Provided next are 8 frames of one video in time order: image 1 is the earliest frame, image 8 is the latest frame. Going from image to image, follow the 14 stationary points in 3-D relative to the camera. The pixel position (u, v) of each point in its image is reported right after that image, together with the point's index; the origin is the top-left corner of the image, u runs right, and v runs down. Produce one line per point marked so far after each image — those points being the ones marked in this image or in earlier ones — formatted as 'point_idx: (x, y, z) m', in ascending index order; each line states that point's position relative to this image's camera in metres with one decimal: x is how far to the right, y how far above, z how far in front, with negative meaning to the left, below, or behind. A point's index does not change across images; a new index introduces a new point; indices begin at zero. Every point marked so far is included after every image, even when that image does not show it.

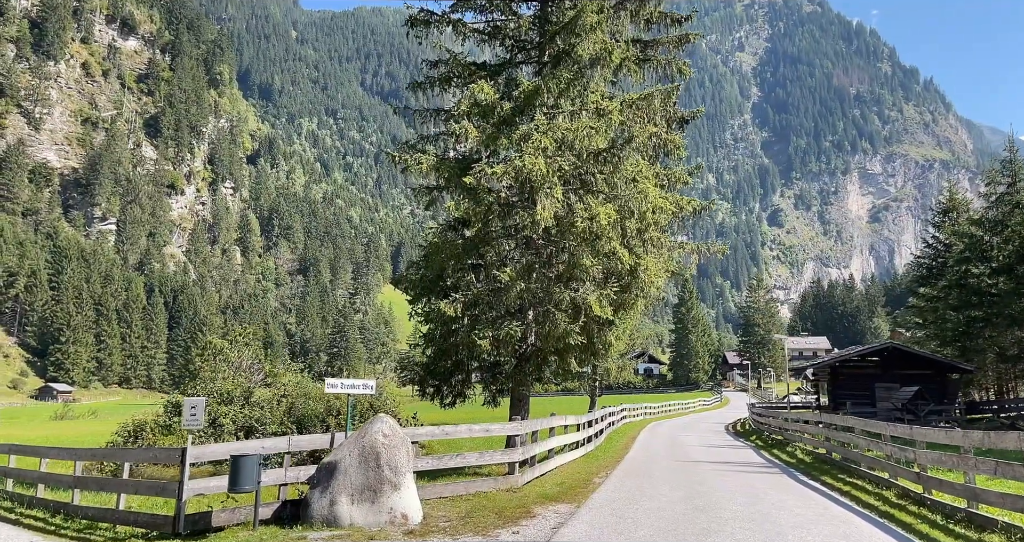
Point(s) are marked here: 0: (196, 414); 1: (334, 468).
0: (-5.3, -2.4, +15.8) m
1: (-2.8, -3.1, +15.0) m
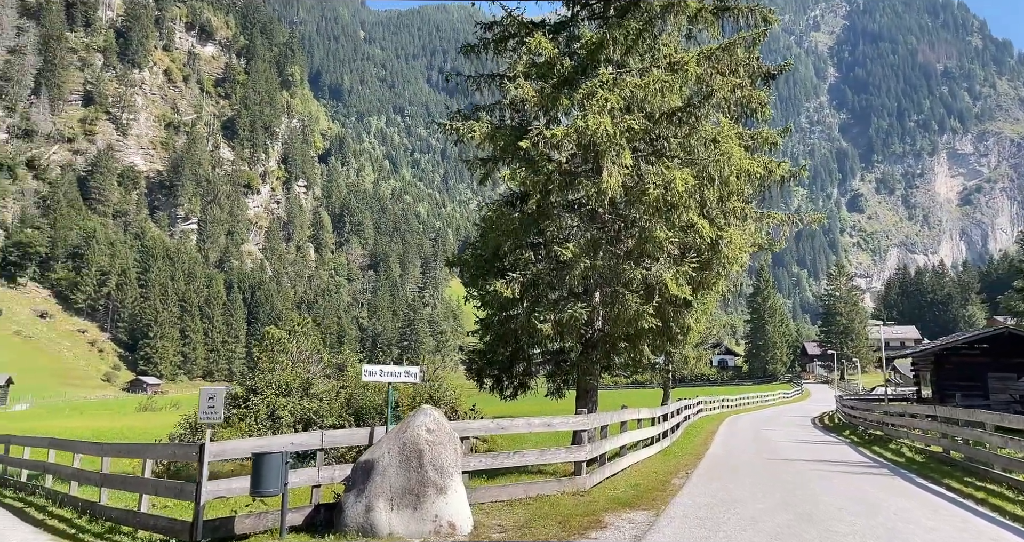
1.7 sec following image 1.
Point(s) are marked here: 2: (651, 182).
0: (-4.4, -2.0, +13.9) m
1: (-1.9, -2.7, +13.0) m
2: (+2.7, +1.7, +18.4) m
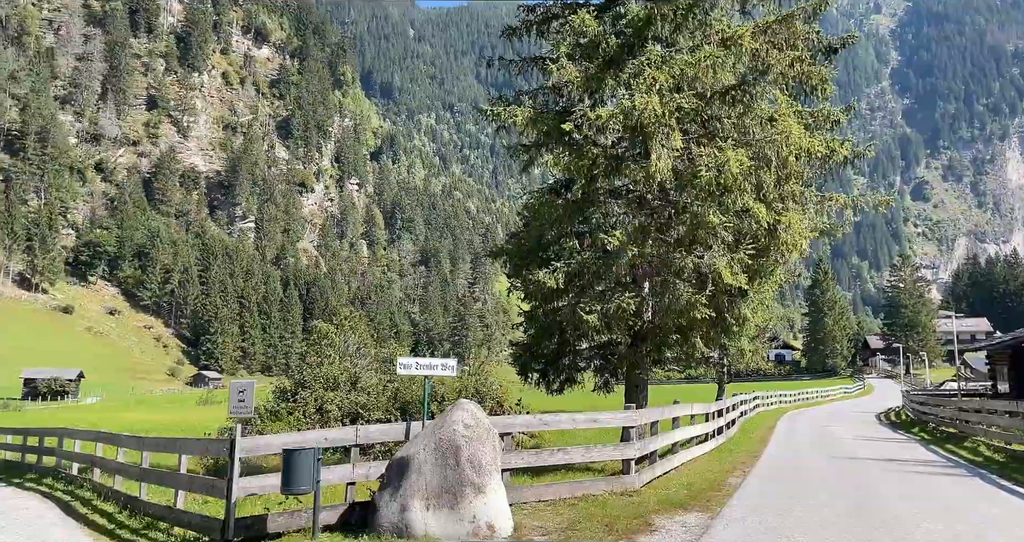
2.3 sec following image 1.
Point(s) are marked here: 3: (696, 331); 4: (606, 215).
0: (-3.8, -1.8, +13.4) m
1: (-1.4, -2.5, +12.3) m
2: (+3.5, +2.0, +17.5) m
3: (+3.7, -1.2, +19.3) m
4: (+1.9, +1.2, +18.8) m
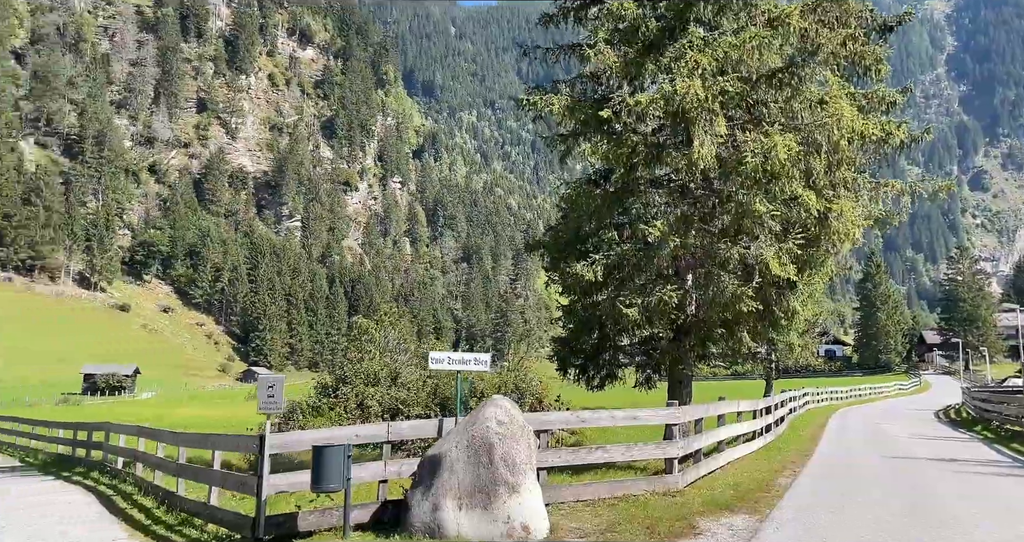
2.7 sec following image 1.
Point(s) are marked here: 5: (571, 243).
0: (-3.3, -1.7, +13.1) m
1: (-0.9, -2.4, +11.9) m
2: (+4.2, +2.1, +16.8) m
3: (+4.5, -1.0, +18.6) m
4: (+2.6, +1.3, +18.2) m
5: (+1.2, +0.6, +19.7) m
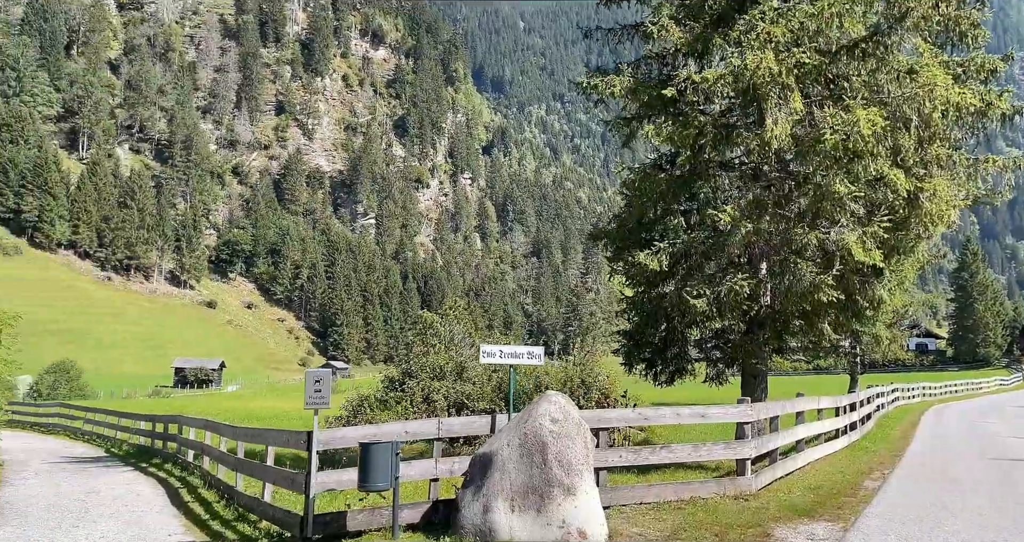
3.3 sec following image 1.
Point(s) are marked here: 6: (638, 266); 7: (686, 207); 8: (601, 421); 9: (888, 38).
0: (-2.5, -1.6, +12.6) m
1: (-0.3, -2.3, +11.3) m
2: (+5.2, +2.3, +15.8) m
3: (+5.6, -0.8, +17.6) m
4: (+3.7, +1.5, +17.3) m
5: (+2.4, +0.8, +18.9) m
6: (+2.4, +0.1, +17.8) m
7: (+3.3, +1.2, +18.0) m
8: (+1.2, -2.1, +13.2) m
9: (+6.2, +3.8, +16.2) m
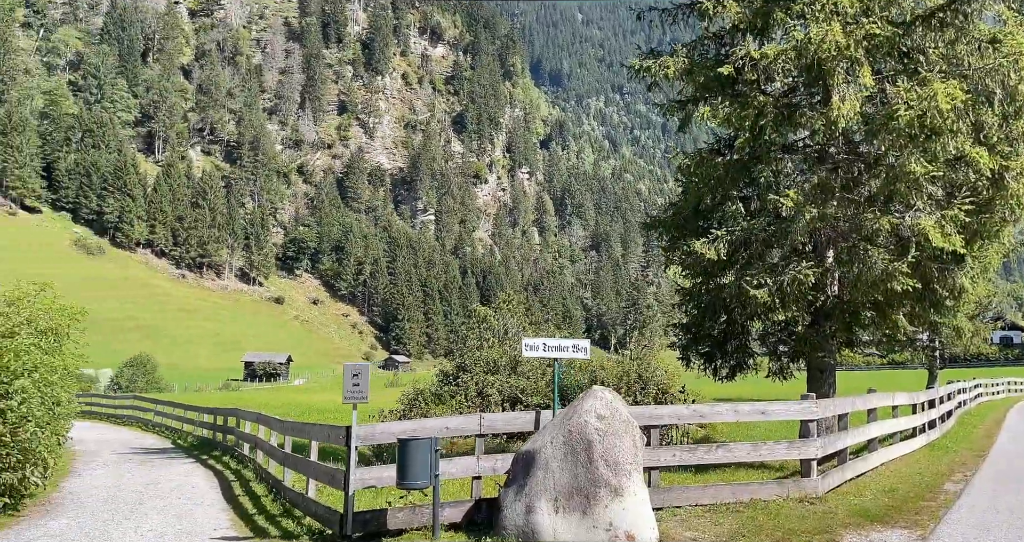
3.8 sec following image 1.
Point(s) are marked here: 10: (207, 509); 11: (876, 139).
0: (-1.9, -1.4, +12.2) m
1: (+0.2, -2.1, +10.7) m
2: (+5.9, +2.5, +14.8) m
3: (+6.5, -0.6, +16.6) m
4: (+4.5, +1.7, +16.4) m
5: (+3.4, +1.0, +18.1) m
6: (+3.2, +0.3, +17.0) m
7: (+4.2, +1.4, +17.2) m
8: (+1.9, -1.9, +12.5) m
9: (+7.0, +4.0, +15.1) m
10: (-5.9, -4.6, +18.2) m
11: (+5.8, +2.0, +15.4) m
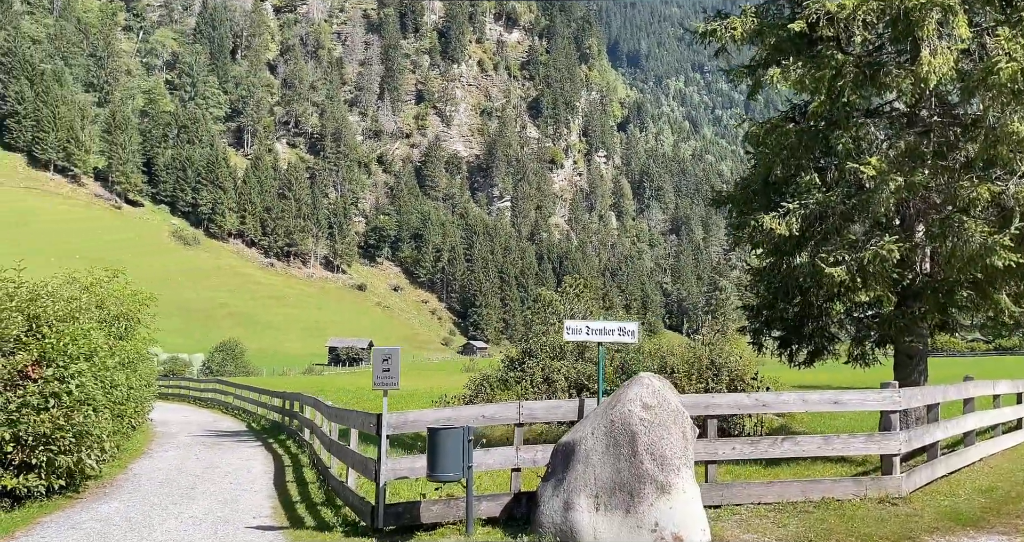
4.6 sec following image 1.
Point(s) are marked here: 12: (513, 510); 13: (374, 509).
0: (-1.4, -1.2, +11.4) m
1: (+0.6, -1.9, +9.8) m
2: (+6.6, +2.8, +13.3) m
3: (+7.3, -0.3, +15.1) m
4: (+5.4, +2.0, +15.0) m
5: (+4.4, +1.3, +16.8) m
6: (+4.1, +0.7, +15.8) m
7: (+5.1, +1.8, +15.9) m
8: (+2.4, -1.6, +11.4) m
9: (+7.7, +4.4, +13.5) m
10: (-4.9, -4.2, +17.7) m
11: (+6.5, +2.4, +13.9) m
12: (0.0, -2.8, +11.0) m
13: (-1.6, -2.8, +11.3) m
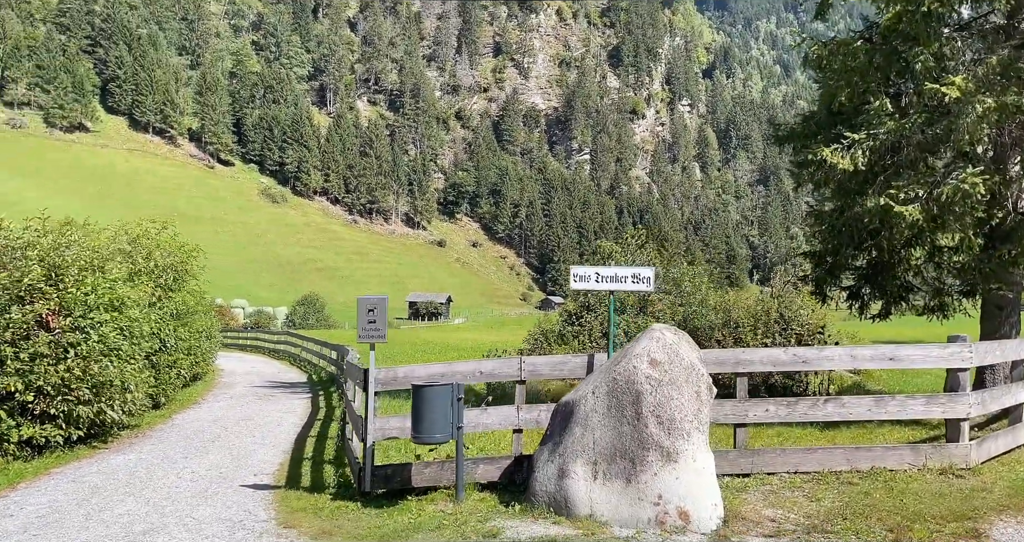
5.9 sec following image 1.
0: (-1.4, -0.5, +10.1) m
1: (+0.5, -1.2, +8.4) m
2: (+6.8, +3.6, +11.2) m
3: (+7.6, +0.6, +13.1) m
4: (+5.7, +2.9, +13.0) m
5: (+4.8, +2.3, +15.0) m
6: (+4.5, +1.5, +14.0) m
7: (+5.5, +2.6, +13.9) m
8: (+2.4, -0.9, +9.9) m
9: (+7.9, +5.1, +11.3) m
10: (-4.3, -3.2, +16.9) m
11: (+6.7, +3.2, +11.8) m
12: (0.0, -2.1, +9.7) m
13: (-1.6, -2.1, +10.2) m
